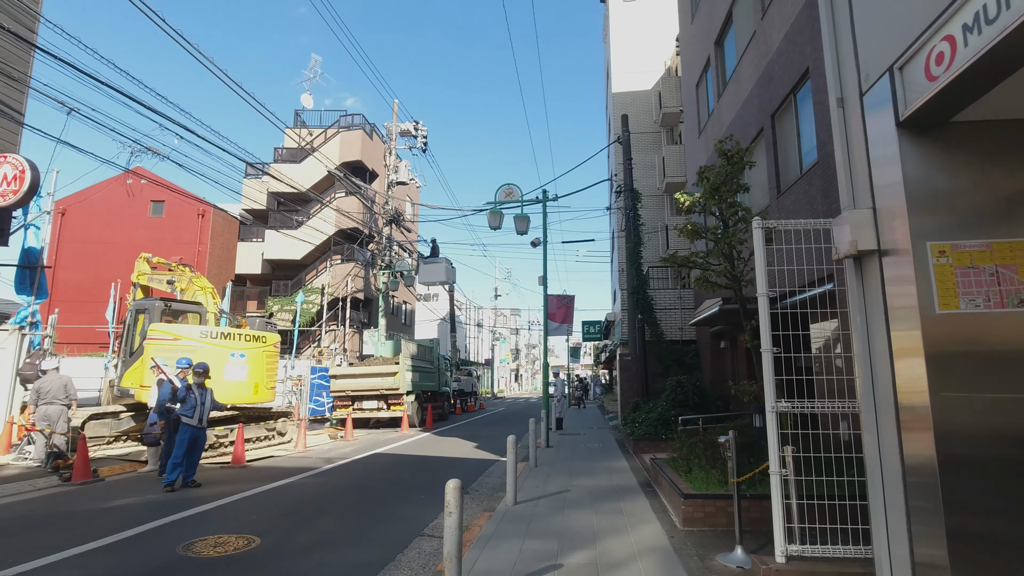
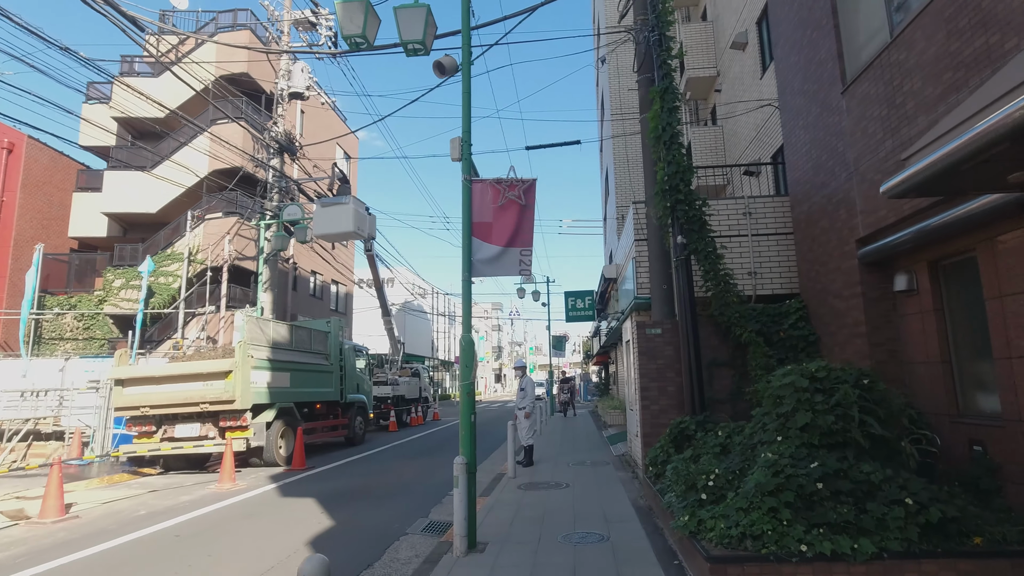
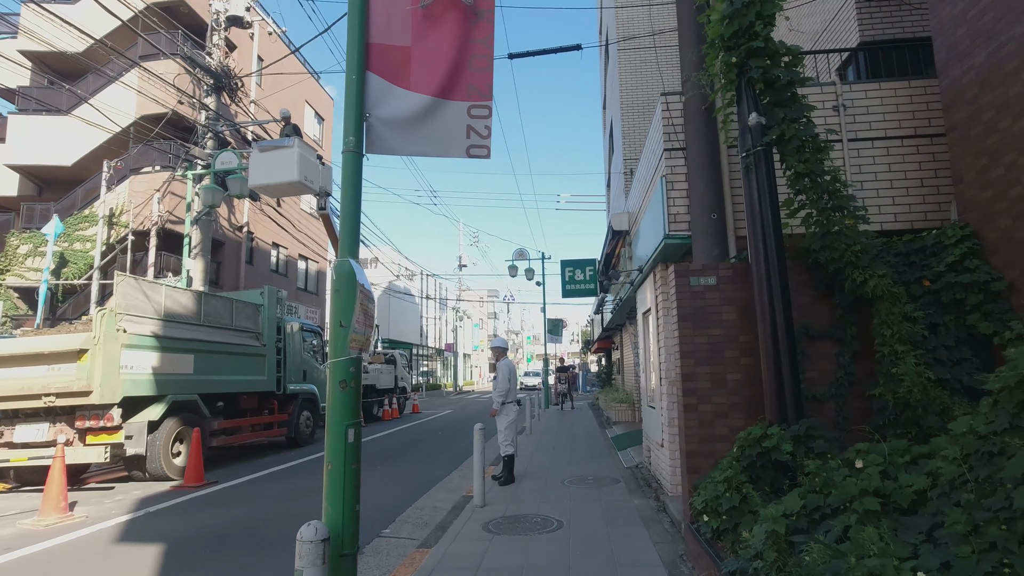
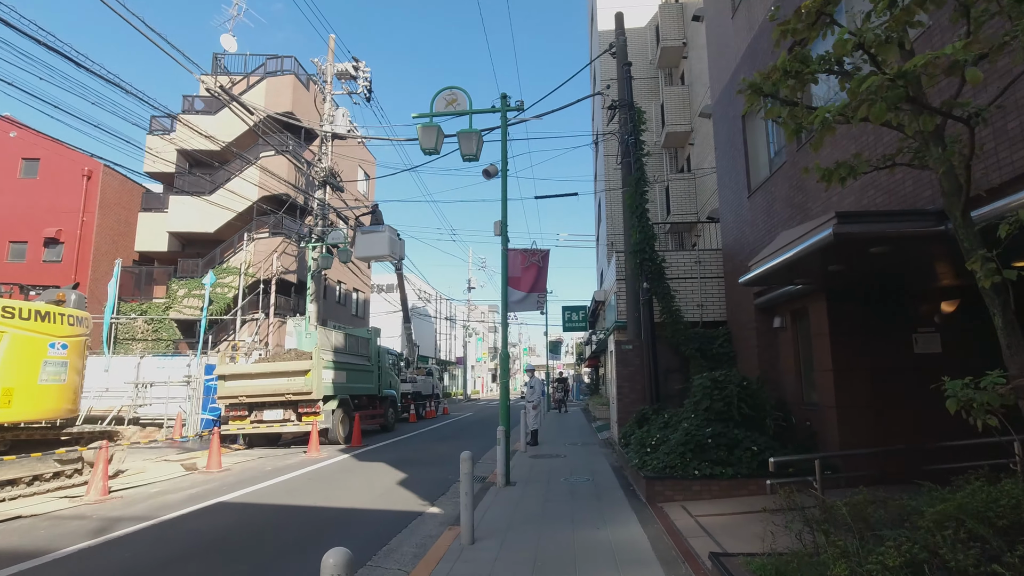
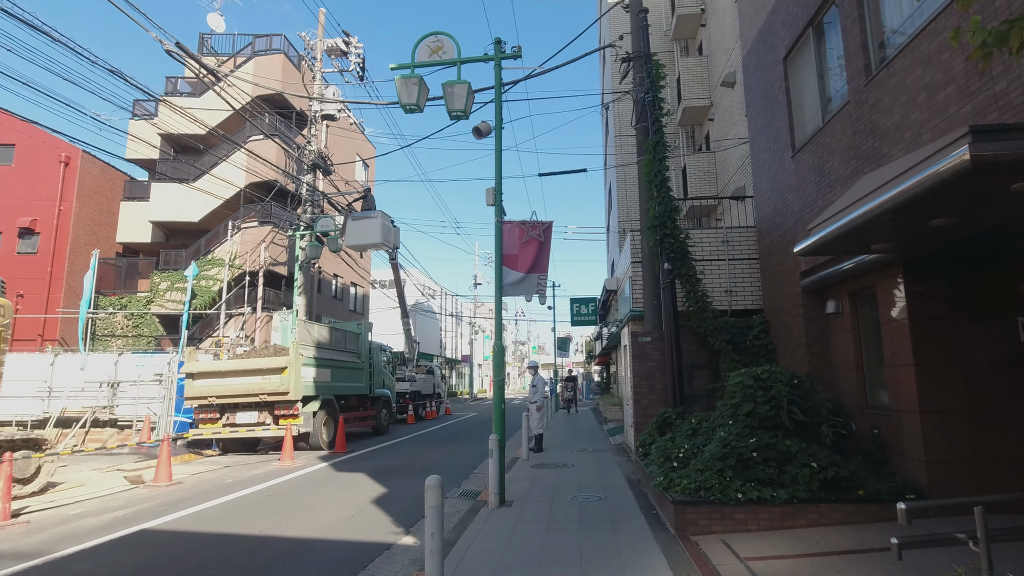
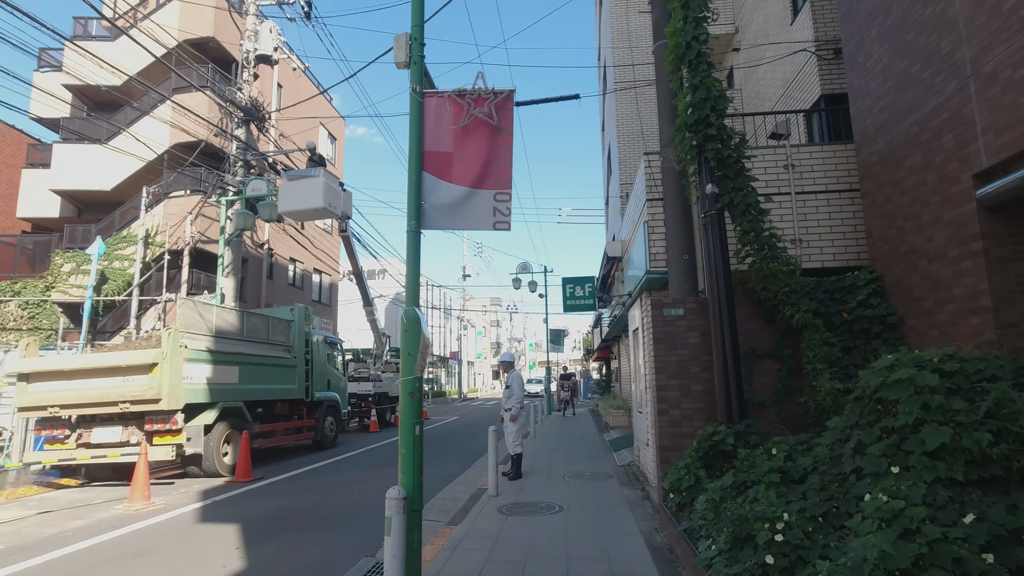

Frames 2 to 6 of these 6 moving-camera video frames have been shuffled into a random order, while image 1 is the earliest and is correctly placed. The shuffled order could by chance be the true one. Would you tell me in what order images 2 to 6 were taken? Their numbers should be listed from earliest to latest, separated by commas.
4, 5, 2, 6, 3
